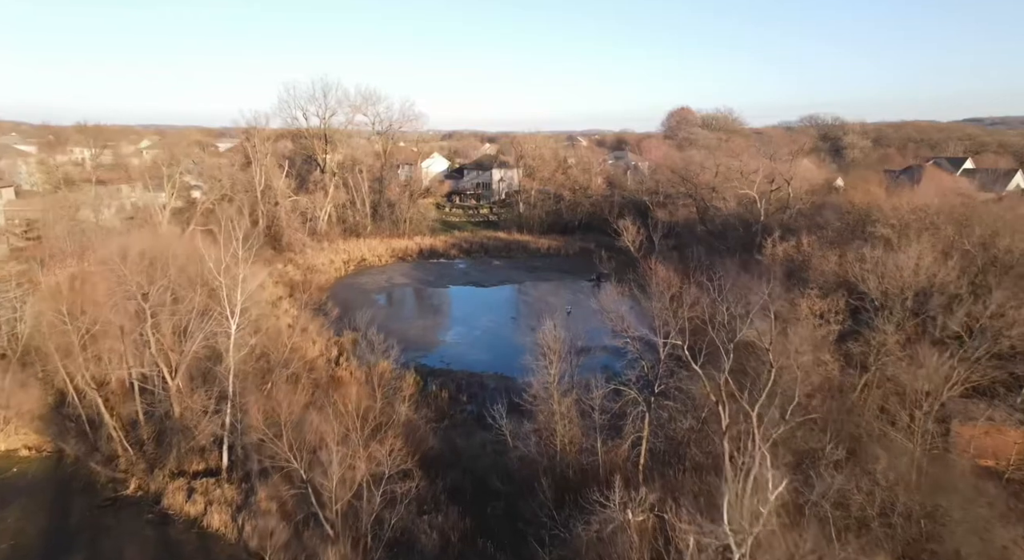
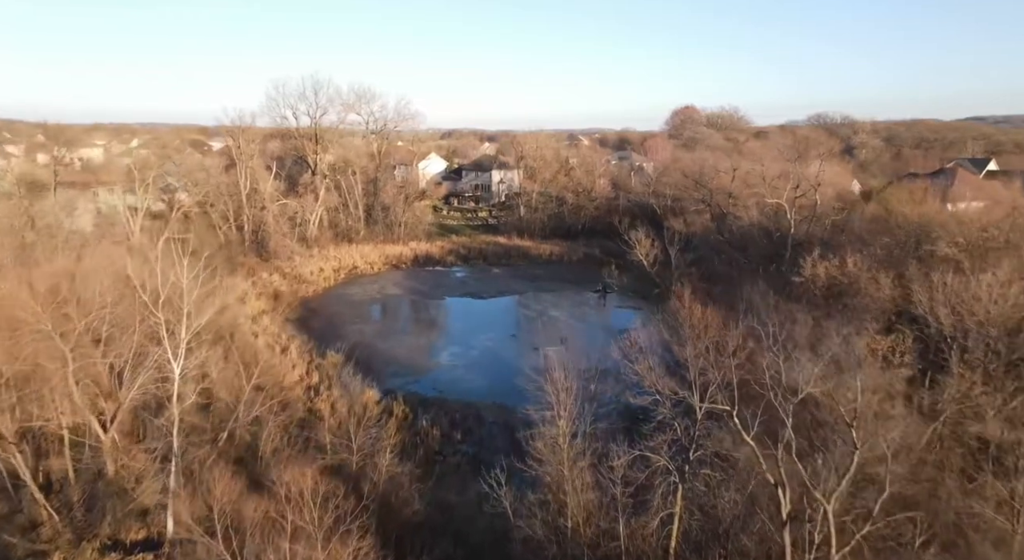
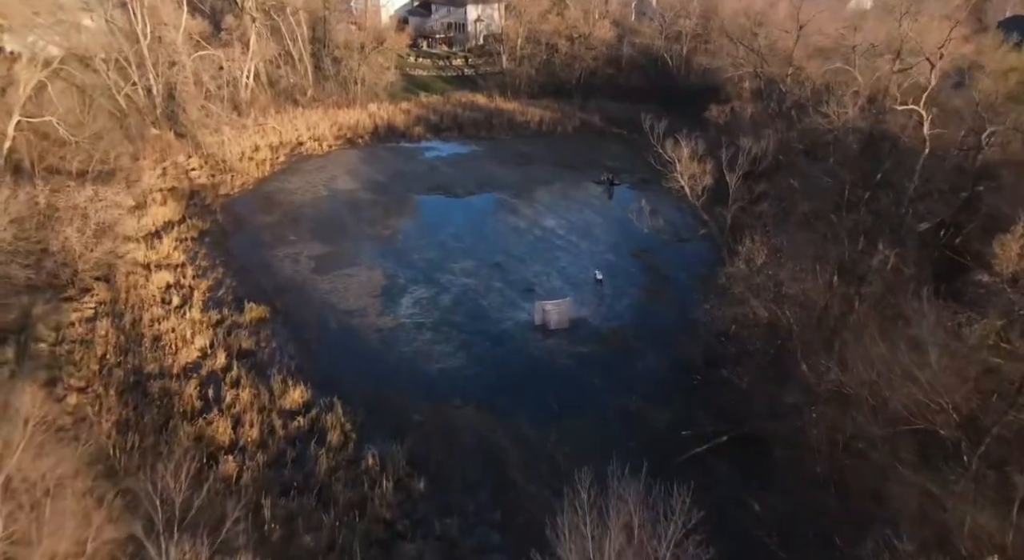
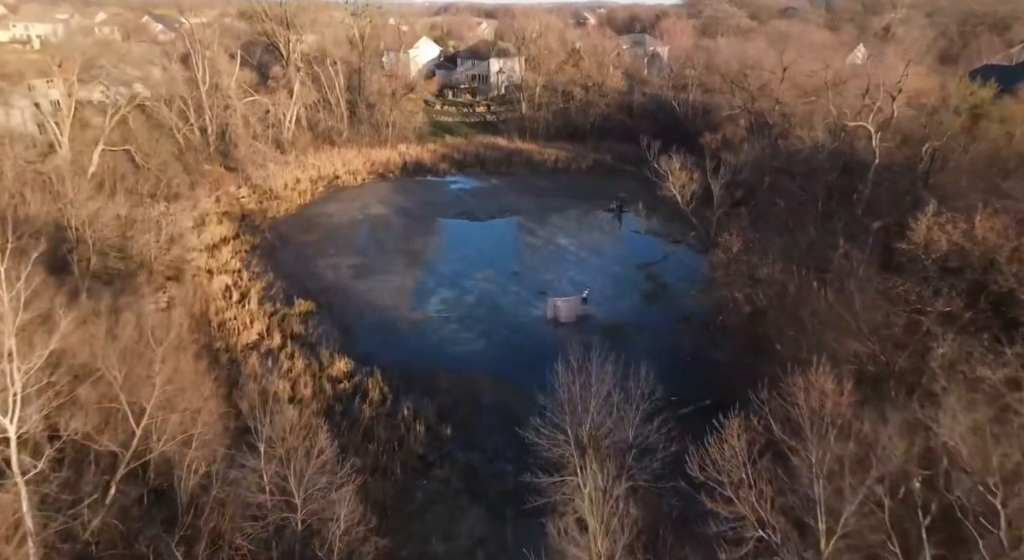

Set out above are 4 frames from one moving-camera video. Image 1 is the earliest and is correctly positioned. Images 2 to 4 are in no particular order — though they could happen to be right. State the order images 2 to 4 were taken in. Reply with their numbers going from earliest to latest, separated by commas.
2, 4, 3
